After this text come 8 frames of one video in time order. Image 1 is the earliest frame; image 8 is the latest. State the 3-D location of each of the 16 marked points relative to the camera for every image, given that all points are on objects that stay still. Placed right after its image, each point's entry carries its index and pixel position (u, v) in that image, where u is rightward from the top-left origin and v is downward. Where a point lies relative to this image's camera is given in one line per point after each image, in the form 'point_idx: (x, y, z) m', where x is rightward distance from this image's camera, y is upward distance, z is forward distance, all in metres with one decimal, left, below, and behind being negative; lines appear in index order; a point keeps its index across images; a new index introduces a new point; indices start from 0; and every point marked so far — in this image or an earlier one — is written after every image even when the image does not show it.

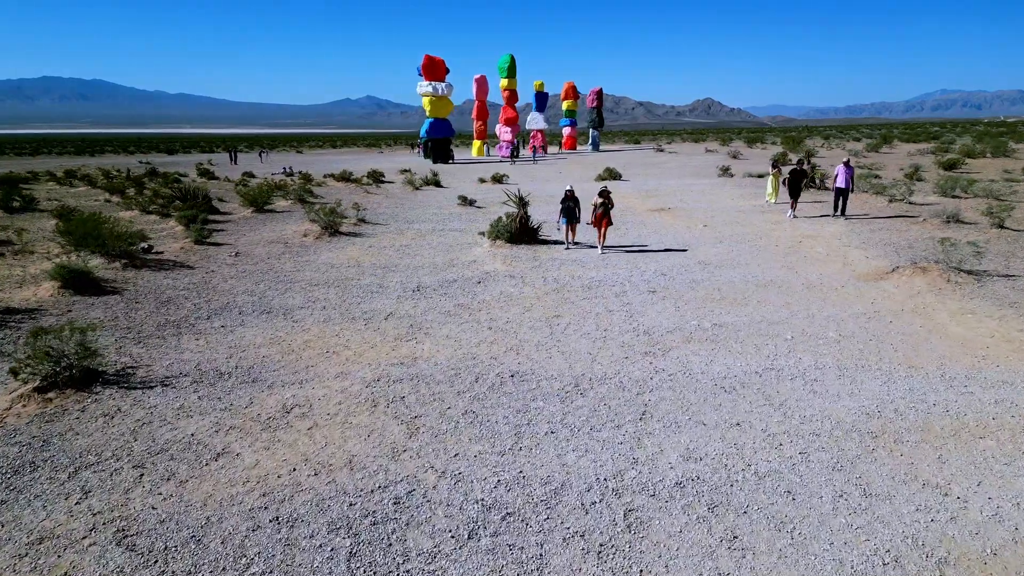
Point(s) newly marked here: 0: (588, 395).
0: (+0.7, -1.0, +6.3) m
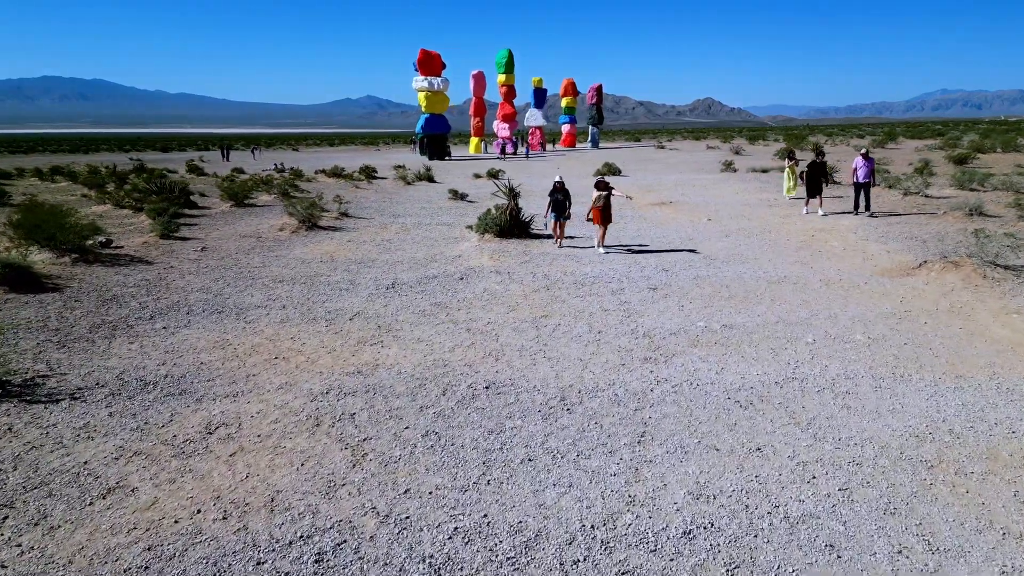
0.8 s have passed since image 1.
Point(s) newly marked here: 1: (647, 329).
0: (+0.5, -0.9, +5.2) m
1: (+1.4, -0.4, +7.5) m
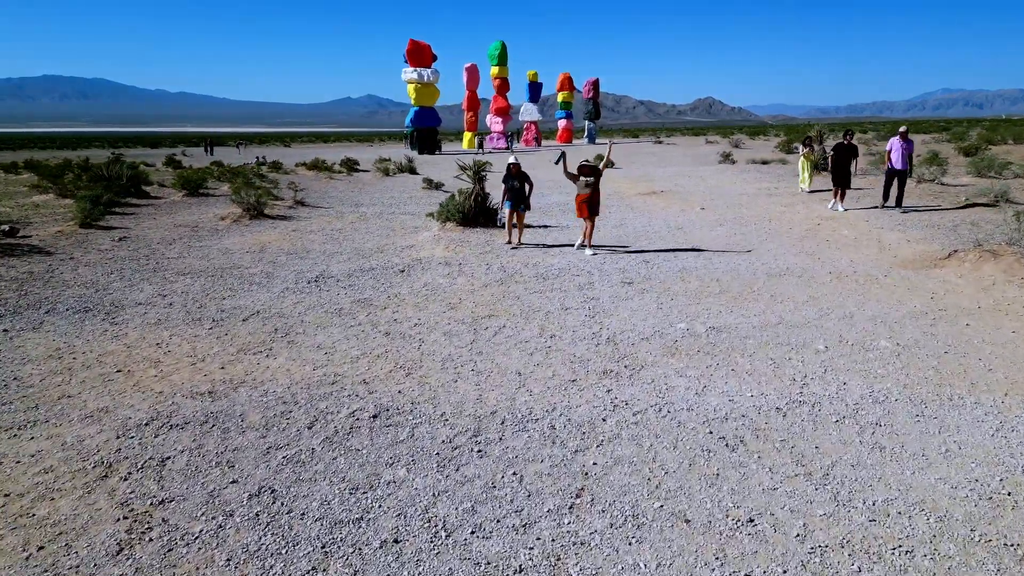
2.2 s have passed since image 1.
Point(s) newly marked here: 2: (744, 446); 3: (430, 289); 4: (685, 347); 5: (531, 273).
0: (-0.1, -0.9, +3.6) m
1: (+0.9, -0.4, +5.9) m
2: (+1.2, -0.8, +3.7) m
3: (-0.9, 0.0, +7.5) m
4: (+1.3, -0.5, +5.5) m
5: (+0.2, +0.2, +8.2) m
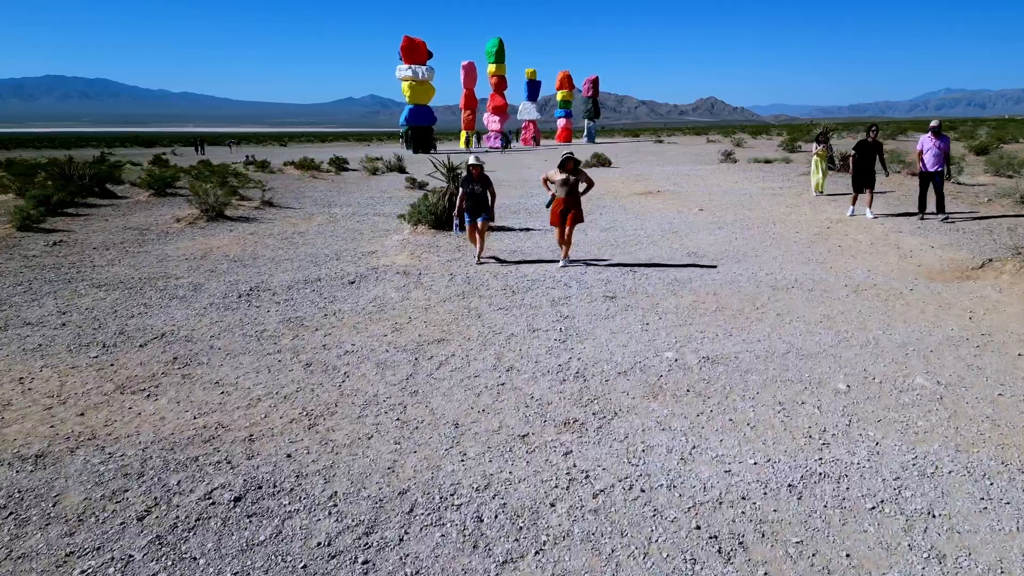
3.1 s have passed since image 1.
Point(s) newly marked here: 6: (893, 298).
0: (-0.5, -1.0, +2.5) m
1: (+0.5, -0.5, +4.8) m
2: (+0.8, -1.0, +2.6) m
3: (-1.2, -0.1, +6.4) m
4: (+1.0, -0.6, +4.4) m
5: (-0.1, 0.0, +7.1) m
6: (+3.4, -0.1, +6.3) m
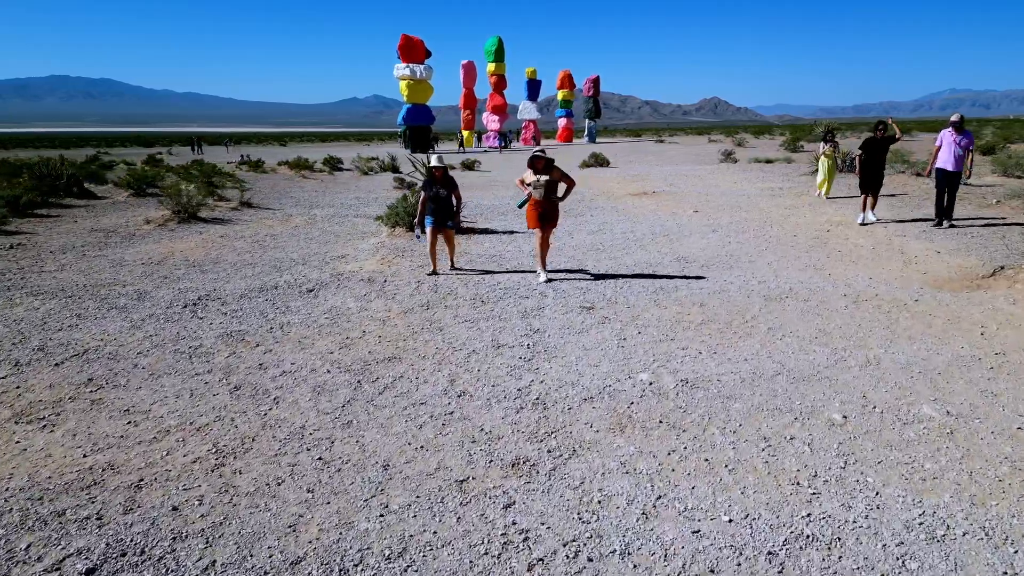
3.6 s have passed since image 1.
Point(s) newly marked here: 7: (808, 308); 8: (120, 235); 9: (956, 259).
0: (-0.8, -1.1, +2.0) m
1: (+0.2, -0.6, +4.2) m
2: (+0.6, -1.0, +2.0) m
3: (-1.5, -0.2, +5.9) m
4: (+0.7, -0.7, +3.8) m
5: (-0.4, 0.0, +6.5) m
6: (+3.1, -0.2, +5.8) m
7: (+2.5, -0.2, +5.9) m
8: (-5.9, +0.8, +10.7) m
9: (+4.6, +0.3, +7.3) m
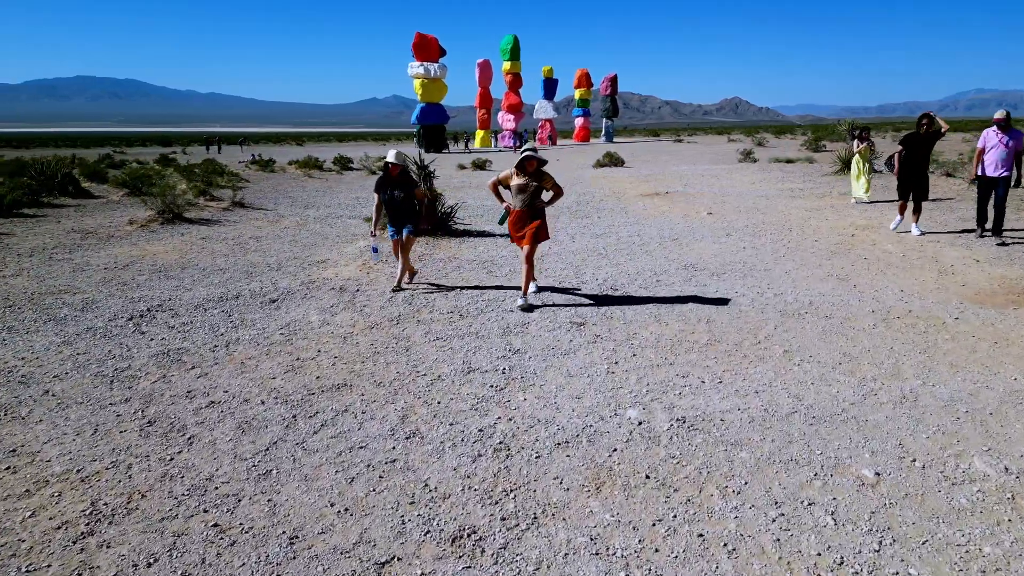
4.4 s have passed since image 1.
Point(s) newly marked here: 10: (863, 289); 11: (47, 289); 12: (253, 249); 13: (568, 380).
0: (-1.0, -1.2, +1.3) m
1: (0.0, -0.7, +3.5) m
2: (+0.3, -1.2, +1.3) m
3: (-1.6, -0.3, +5.2) m
4: (+0.5, -0.8, +3.1) m
5: (-0.5, -0.1, +5.9) m
6: (+3.0, -0.3, +5.0) m
7: (+2.3, -0.3, +5.1) m
8: (-5.9, +0.7, +10.1) m
9: (+4.5, +0.2, +6.5) m
10: (+3.1, 0.0, +6.2) m
11: (-4.3, 0.0, +6.6) m
12: (-3.4, +0.5, +9.2) m
13: (+0.3, -0.6, +4.2) m
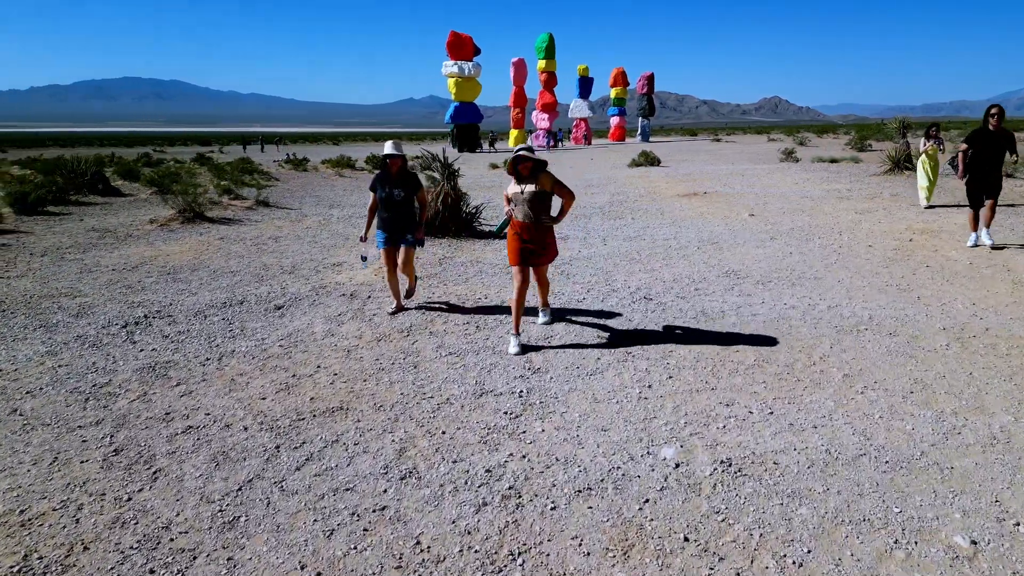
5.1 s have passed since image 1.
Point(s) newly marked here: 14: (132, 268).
0: (-1.1, -1.2, +0.9) m
1: (+0.1, -0.8, +3.0) m
2: (+0.3, -1.2, +0.8) m
3: (-1.5, -0.4, +4.8) m
4: (+0.5, -0.9, +2.6) m
5: (-0.4, -0.2, +5.4) m
6: (+3.1, -0.4, +4.3) m
7: (+2.5, -0.4, +4.5) m
8: (-5.6, +0.7, +9.9) m
9: (+4.7, +0.1, +5.8) m
10: (+3.3, -0.1, +5.6) m
11: (-4.1, 0.0, +6.3) m
12: (-3.0, +0.5, +8.8) m
13: (+0.4, -0.6, +3.7) m
14: (-4.0, +0.2, +7.5) m
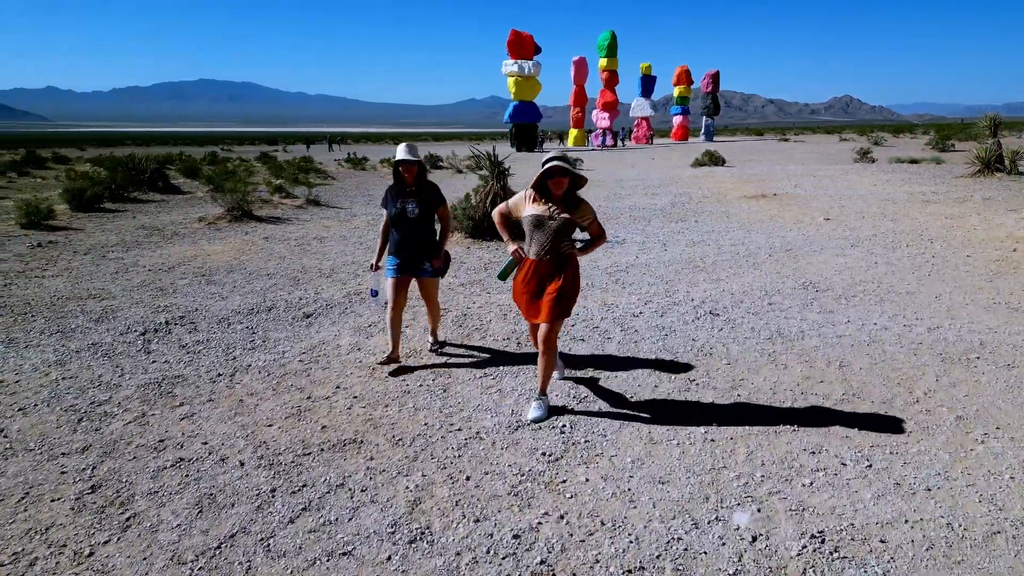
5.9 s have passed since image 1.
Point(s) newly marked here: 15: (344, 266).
0: (-1.1, -1.3, +0.4) m
1: (+0.2, -0.8, +2.5) m
2: (+0.2, -1.3, +0.2) m
3: (-1.2, -0.4, +4.3) m
4: (+0.6, -1.0, +2.0) m
5: (0.0, -0.3, +4.8) m
6: (+3.3, -0.5, +3.5) m
7: (+2.7, -0.5, +3.7) m
8: (-4.8, +0.8, +9.8) m
9: (+5.1, -0.1, +4.8) m
10: (+3.6, -0.3, +4.7) m
11: (-3.7, 0.0, +6.1) m
12: (-2.4, +0.5, +8.5) m
13: (+0.6, -0.7, +3.1) m
14: (-3.5, +0.2, +7.2) m
15: (-1.8, +0.2, +7.4) m
